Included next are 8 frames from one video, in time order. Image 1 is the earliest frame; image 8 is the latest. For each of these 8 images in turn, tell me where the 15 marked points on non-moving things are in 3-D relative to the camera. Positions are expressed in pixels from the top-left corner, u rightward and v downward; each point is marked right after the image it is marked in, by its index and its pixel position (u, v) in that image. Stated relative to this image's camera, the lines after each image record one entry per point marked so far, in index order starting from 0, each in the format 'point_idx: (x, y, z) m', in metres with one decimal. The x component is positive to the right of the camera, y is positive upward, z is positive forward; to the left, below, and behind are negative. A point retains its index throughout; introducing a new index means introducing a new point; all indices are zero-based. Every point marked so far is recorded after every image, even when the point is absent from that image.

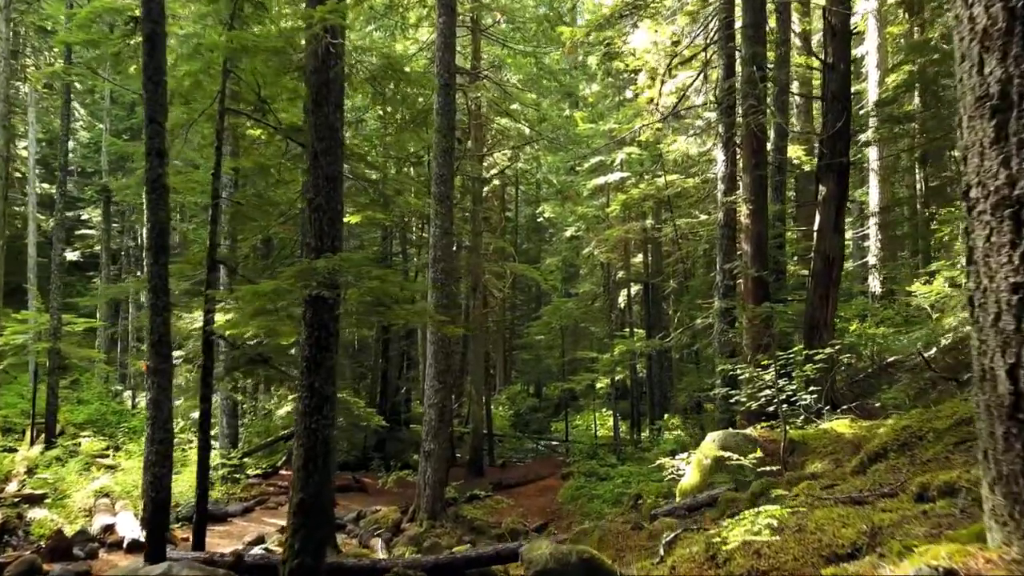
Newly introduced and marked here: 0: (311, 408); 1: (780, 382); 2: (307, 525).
0: (-1.6, -1.0, +6.1) m
1: (+2.8, -1.0, +8.1) m
2: (-1.6, -1.9, +6.0) m
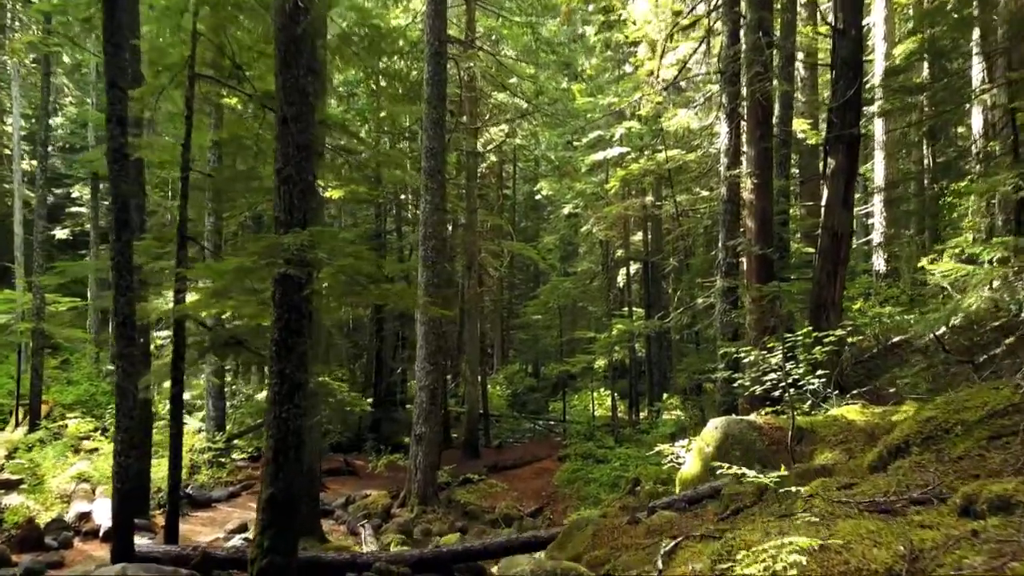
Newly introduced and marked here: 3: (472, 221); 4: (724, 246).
0: (-1.7, -0.8, +5.7) m
1: (+2.7, -0.8, +7.7) m
2: (-1.7, -1.7, +5.6) m
3: (-1.0, +1.7, +19.1) m
4: (+3.1, +0.6, +11.3) m
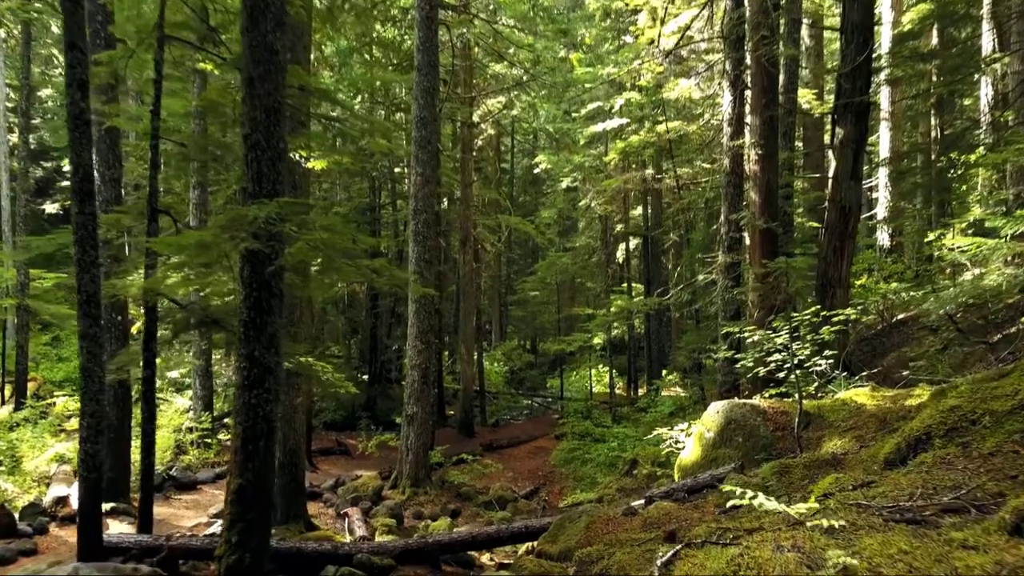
0: (-1.8, -0.6, +5.3) m
1: (+2.6, -0.6, +7.3) m
2: (-1.8, -1.5, +5.2) m
3: (-1.1, +2.3, +18.6) m
4: (+3.0, +1.0, +10.8) m
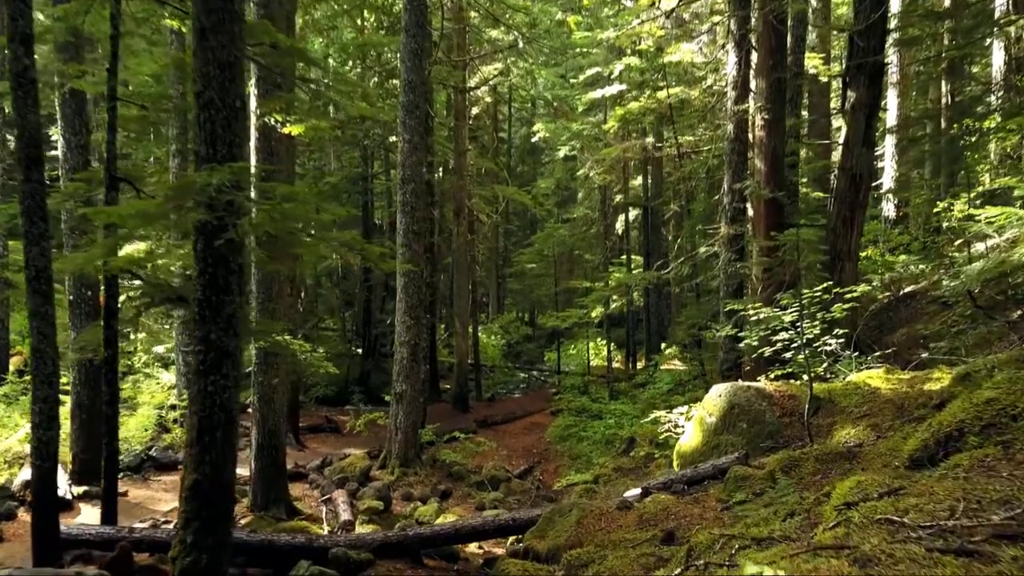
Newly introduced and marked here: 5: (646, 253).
0: (-1.9, -0.5, +4.8) m
1: (+2.5, -0.3, +6.8) m
2: (-1.9, -1.4, +4.7) m
3: (-1.2, +2.9, +18.0) m
4: (+2.9, +1.3, +10.3) m
5: (+3.5, +0.9, +19.8) m
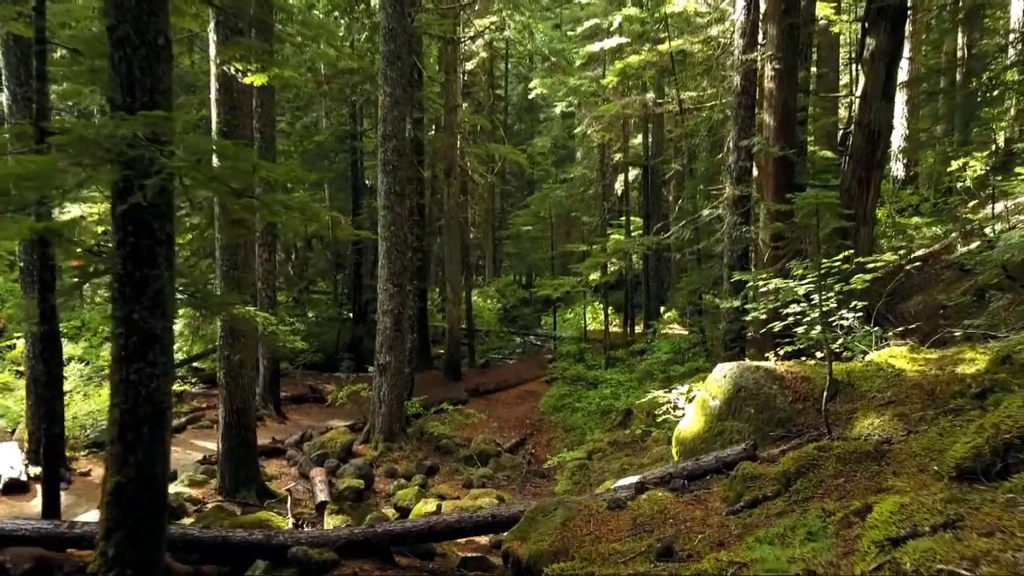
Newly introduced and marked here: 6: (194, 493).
0: (-2.0, -0.3, +4.1) m
1: (+2.4, -0.1, +6.1) m
2: (-2.0, -1.3, +4.1) m
3: (-1.4, +3.7, +17.1) m
4: (+2.8, +1.7, +9.5) m
5: (+3.3, +1.8, +19.0) m
6: (-3.4, -2.2, +8.2) m
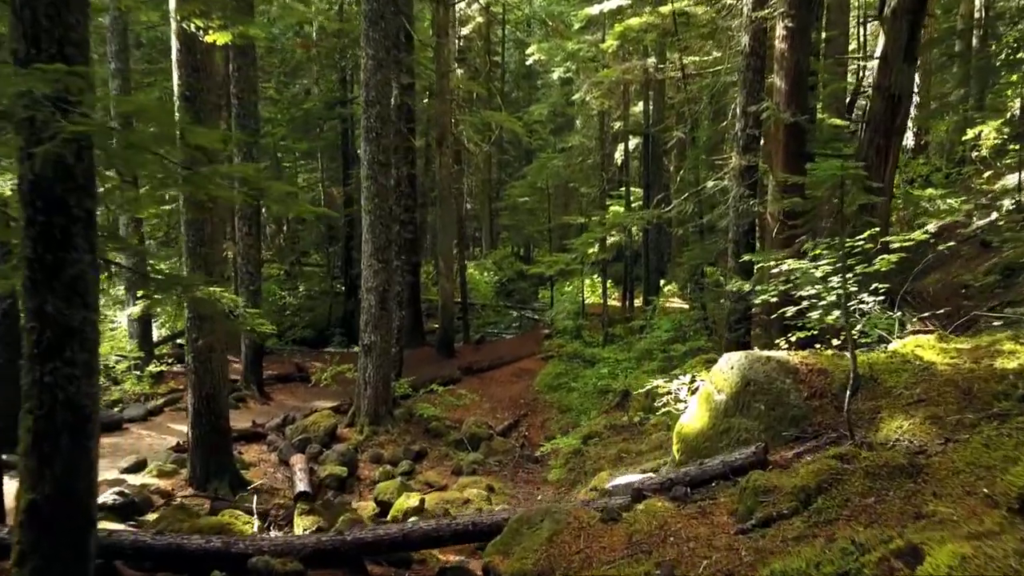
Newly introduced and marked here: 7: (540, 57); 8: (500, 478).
0: (-2.2, -0.3, +3.5) m
1: (+2.3, +0.1, +5.5) m
2: (-2.1, -1.2, +3.6) m
3: (-1.5, +4.3, +16.4) m
4: (+2.7, +2.0, +8.9) m
5: (+3.2, +2.5, +18.3) m
6: (-3.5, -2.0, +7.7) m
7: (+0.7, +6.0, +19.9) m
8: (-0.1, -2.4, +9.5) m
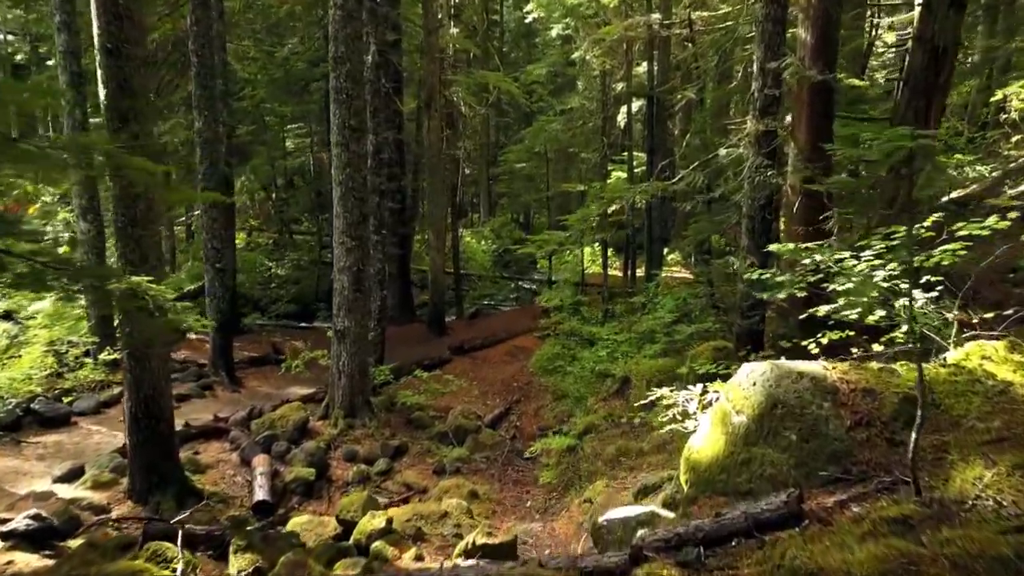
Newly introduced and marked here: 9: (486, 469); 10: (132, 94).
0: (-2.3, -0.3, +2.5) m
1: (+2.1, +0.1, +4.5) m
2: (-2.3, -1.3, +2.6) m
3: (-1.6, +4.8, +15.2) m
4: (+2.5, +2.2, +7.7) m
5: (+3.1, +3.1, +17.2) m
6: (-3.7, -1.8, +6.8) m
7: (+0.6, +6.7, +18.6) m
8: (-0.3, -2.1, +8.6) m
9: (-0.3, -2.1, +8.9) m
10: (-3.2, +1.6, +6.4) m
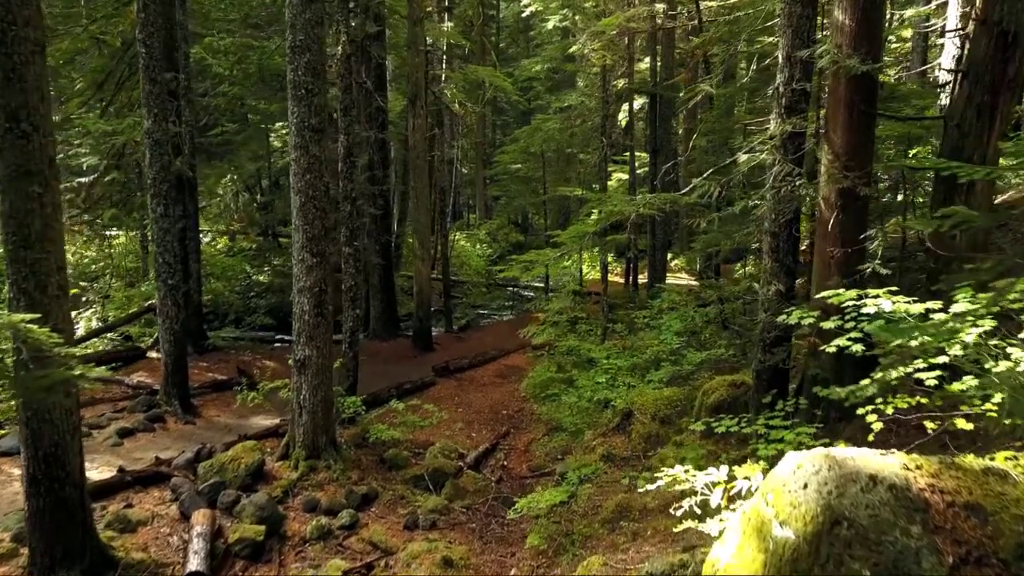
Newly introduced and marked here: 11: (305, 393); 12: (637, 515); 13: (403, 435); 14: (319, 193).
0: (-2.5, -0.6, +1.4) m
1: (+2.0, -0.2, +3.3) m
2: (-2.5, -1.5, +1.4) m
3: (-1.7, +4.6, +14.0) m
4: (+2.4, +1.9, +6.5) m
5: (+2.9, +2.8, +16.0) m
6: (-3.8, -2.1, +5.6) m
7: (+0.5, +6.4, +17.4) m
8: (-0.5, -2.4, +7.5) m
9: (-0.5, -2.4, +7.8) m
10: (-3.3, +1.4, +5.2) m
11: (-2.3, -1.1, +8.5) m
12: (+1.1, -1.9, +6.6) m
13: (-1.4, -1.9, +9.8) m
14: (-2.0, +1.0, +8.1) m
